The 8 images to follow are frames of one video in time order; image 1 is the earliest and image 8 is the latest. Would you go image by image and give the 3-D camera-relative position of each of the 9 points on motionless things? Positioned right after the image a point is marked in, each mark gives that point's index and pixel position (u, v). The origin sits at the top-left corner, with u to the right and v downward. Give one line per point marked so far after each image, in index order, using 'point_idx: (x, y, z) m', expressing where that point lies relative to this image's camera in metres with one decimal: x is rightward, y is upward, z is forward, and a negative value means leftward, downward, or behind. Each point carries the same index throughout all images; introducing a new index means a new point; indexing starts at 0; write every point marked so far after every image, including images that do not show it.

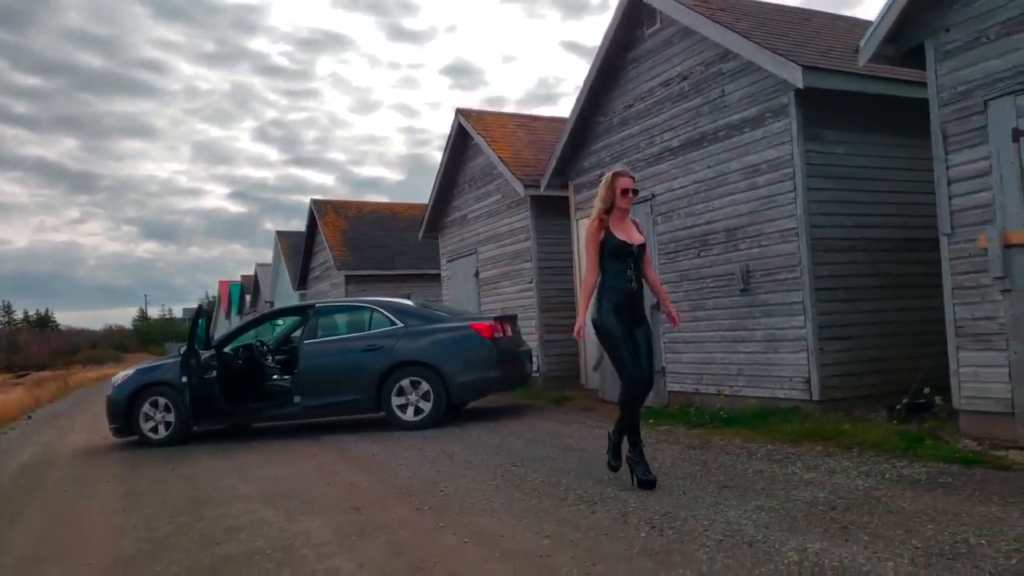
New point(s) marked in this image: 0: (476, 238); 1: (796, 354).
0: (-0.8, +1.1, +16.9) m
1: (+3.1, -0.7, +8.3) m
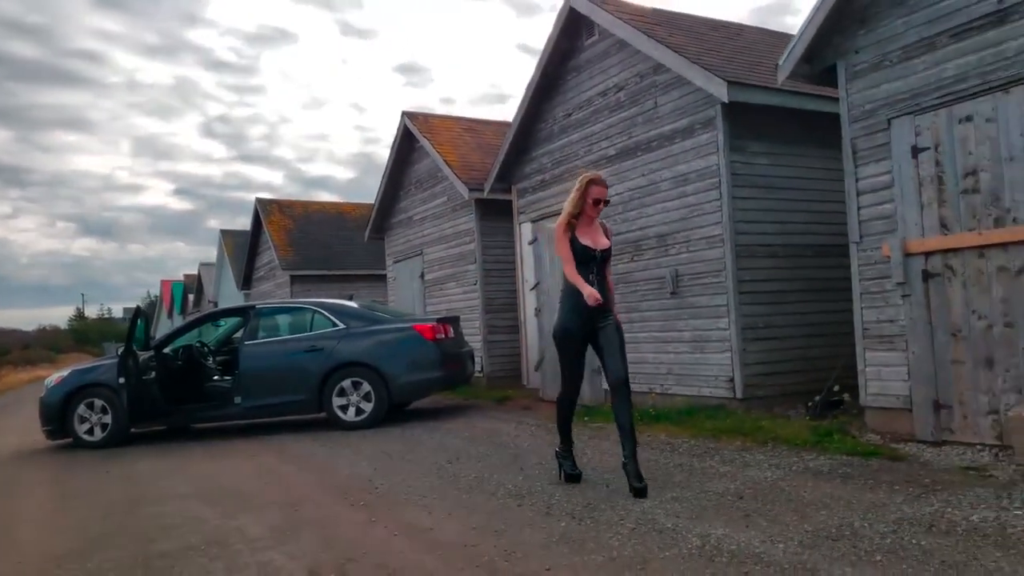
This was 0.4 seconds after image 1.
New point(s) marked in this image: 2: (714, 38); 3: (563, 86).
0: (-2.0, +1.1, +17.1) m
1: (+2.4, -0.7, +8.7) m
2: (+2.8, +3.4, +10.4) m
3: (+0.8, +3.1, +11.9) m
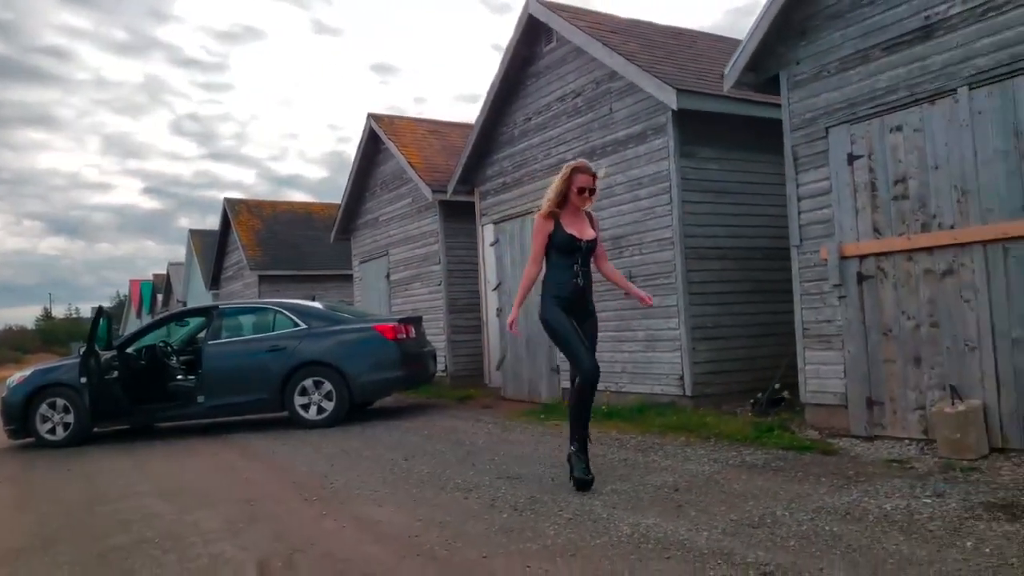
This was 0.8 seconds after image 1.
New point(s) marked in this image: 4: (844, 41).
0: (-2.8, +1.1, +17.2) m
1: (+1.9, -0.8, +9.0) m
2: (+2.2, +3.4, +10.6) m
3: (+0.2, +3.1, +12.1) m
4: (+3.1, +2.3, +7.2) m
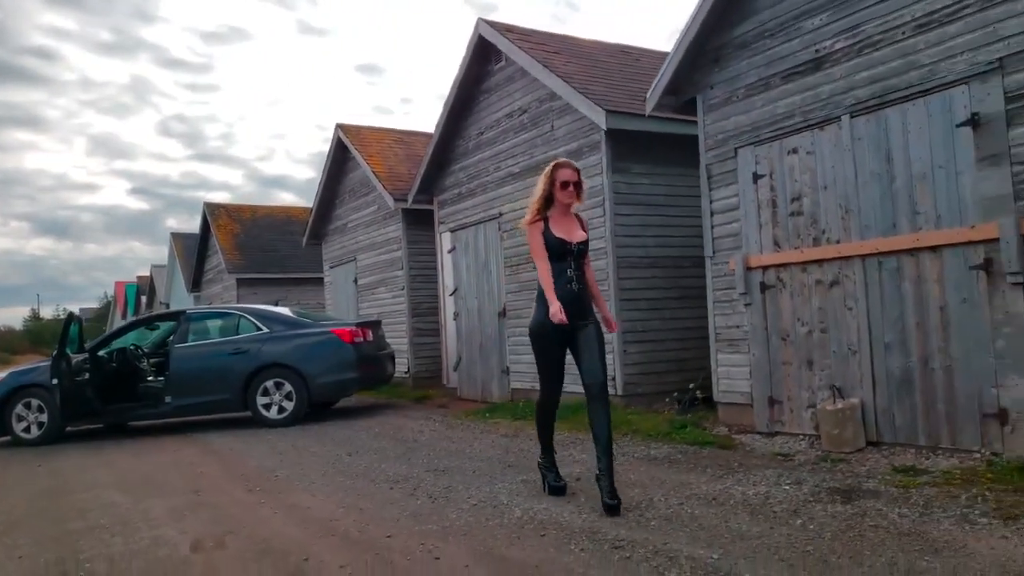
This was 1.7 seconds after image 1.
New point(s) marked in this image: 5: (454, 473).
0: (-3.6, +1.0, +17.7) m
1: (+1.2, -0.8, +9.6) m
2: (+1.5, +3.3, +11.3) m
3: (-0.6, +3.0, +12.7) m
4: (+2.5, +2.3, +7.9) m
5: (-0.5, -1.6, +6.7) m
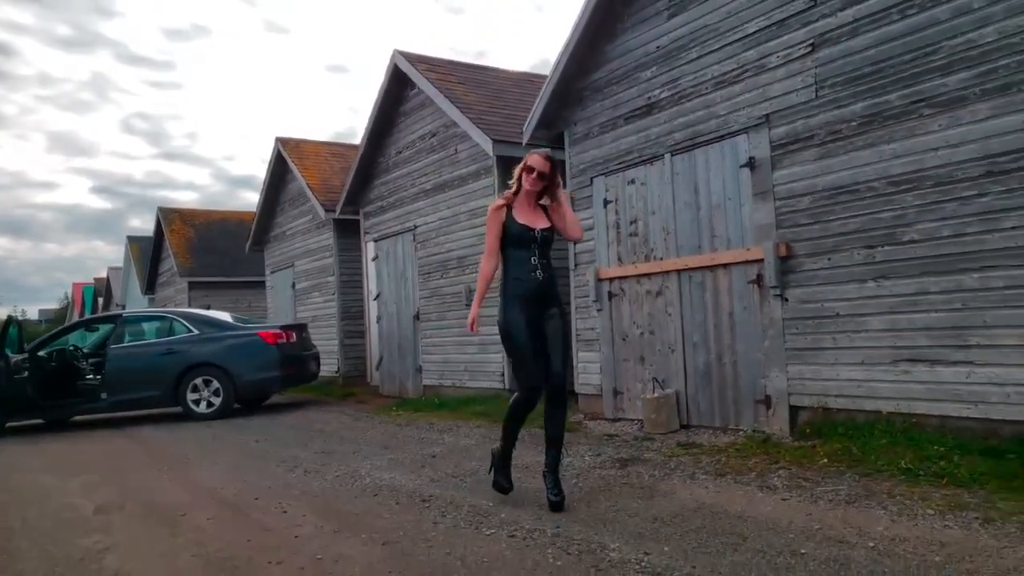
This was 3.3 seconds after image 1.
0: (-5.4, +0.9, +18.8) m
1: (-0.2, -1.0, +10.9) m
2: (0.0, +3.2, +12.6) m
3: (-2.1, +2.9, +13.9) m
4: (+1.1, +2.2, +9.2) m
5: (-1.8, -1.7, +8.0) m
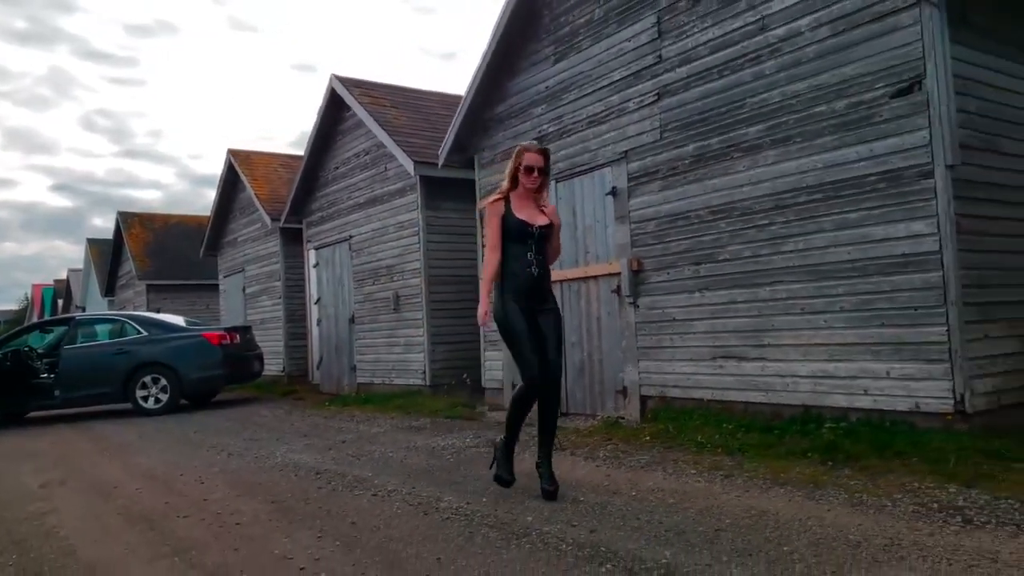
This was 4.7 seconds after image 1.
0: (-7.0, +0.8, +19.8) m
1: (-1.5, -1.1, +12.2) m
2: (-1.4, +3.1, +13.8) m
3: (-3.5, +2.8, +15.1) m
4: (-0.1, +2.1, +10.5) m
5: (-3.0, -1.8, +9.1) m
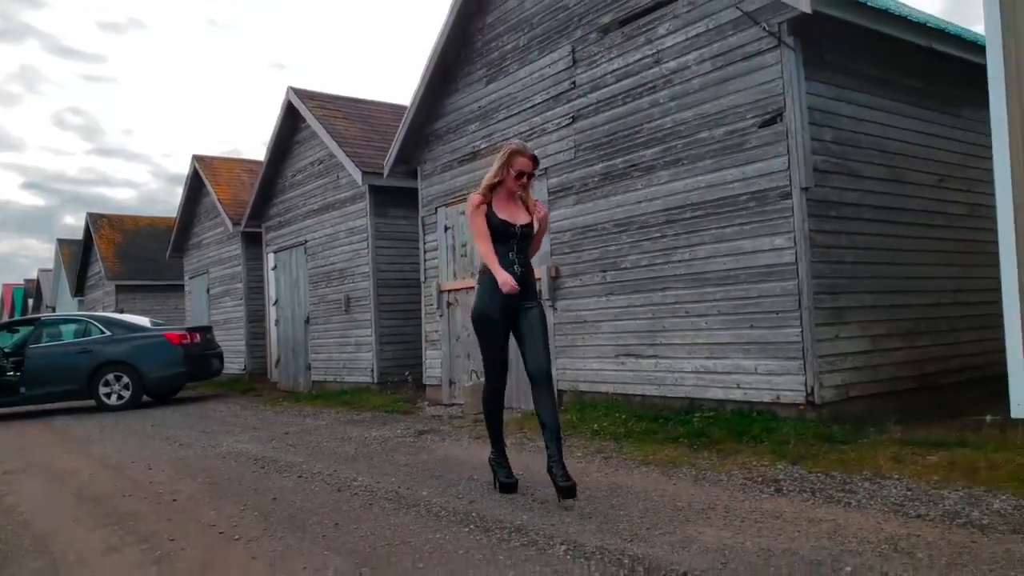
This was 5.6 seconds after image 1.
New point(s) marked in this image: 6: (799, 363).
0: (-8.1, +0.8, +20.4) m
1: (-2.5, -1.1, +12.9) m
2: (-2.4, +3.0, +14.5) m
3: (-4.6, +2.8, +15.7) m
4: (-1.0, +2.0, +11.2) m
5: (-3.9, -1.9, +9.8) m
6: (+2.4, -0.6, +6.5) m
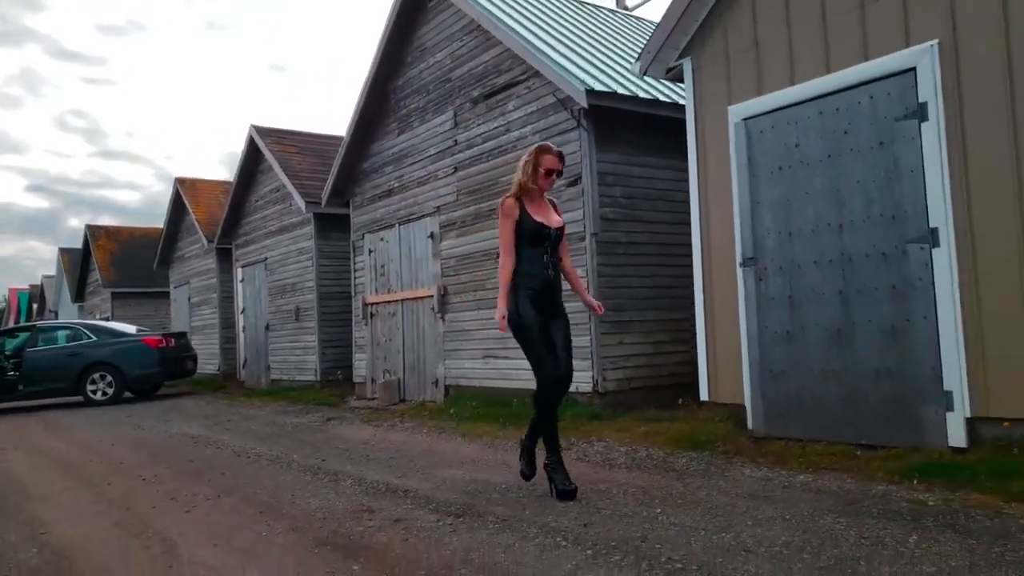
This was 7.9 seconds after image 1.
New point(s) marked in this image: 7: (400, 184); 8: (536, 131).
0: (-9.6, +0.5, +22.7) m
1: (-4.0, -1.3, +15.1) m
2: (-3.9, +2.8, +16.8) m
3: (-6.1, +2.5, +18.0) m
4: (-2.6, +1.8, +13.5) m
5: (-5.4, -2.1, +12.0) m
6: (+0.9, -0.9, +8.7) m
7: (-1.8, +1.7, +12.5) m
8: (+0.3, +2.0, +9.5) m
